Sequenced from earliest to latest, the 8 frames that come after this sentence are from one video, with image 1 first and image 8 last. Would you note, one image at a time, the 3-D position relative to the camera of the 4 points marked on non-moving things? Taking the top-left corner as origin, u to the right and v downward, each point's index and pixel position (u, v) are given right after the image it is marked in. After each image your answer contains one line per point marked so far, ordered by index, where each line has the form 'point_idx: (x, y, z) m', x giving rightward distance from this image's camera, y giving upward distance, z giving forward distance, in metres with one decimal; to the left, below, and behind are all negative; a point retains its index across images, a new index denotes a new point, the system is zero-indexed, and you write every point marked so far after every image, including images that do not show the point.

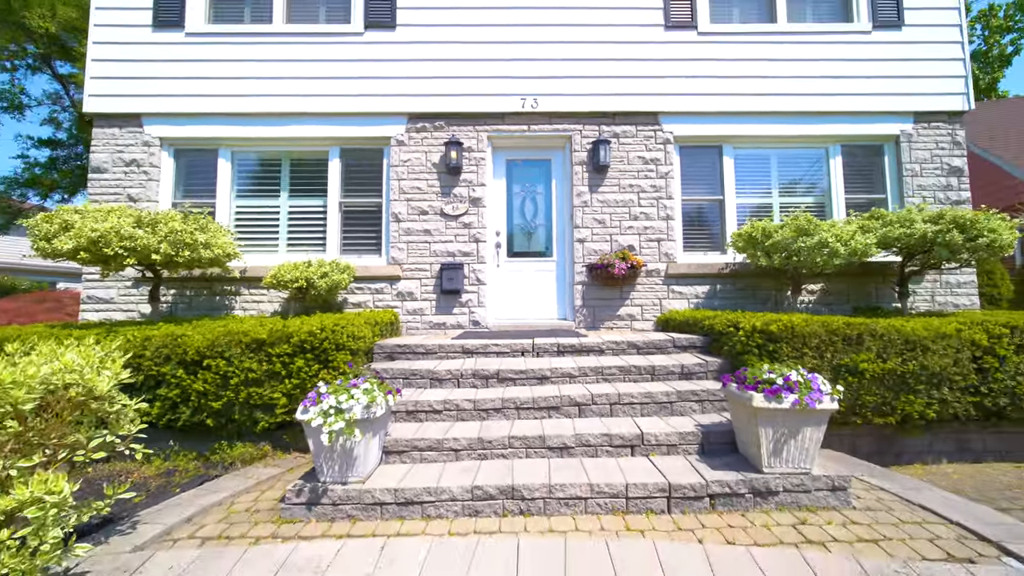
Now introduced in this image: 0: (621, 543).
0: (+0.6, -1.3, +2.2) m
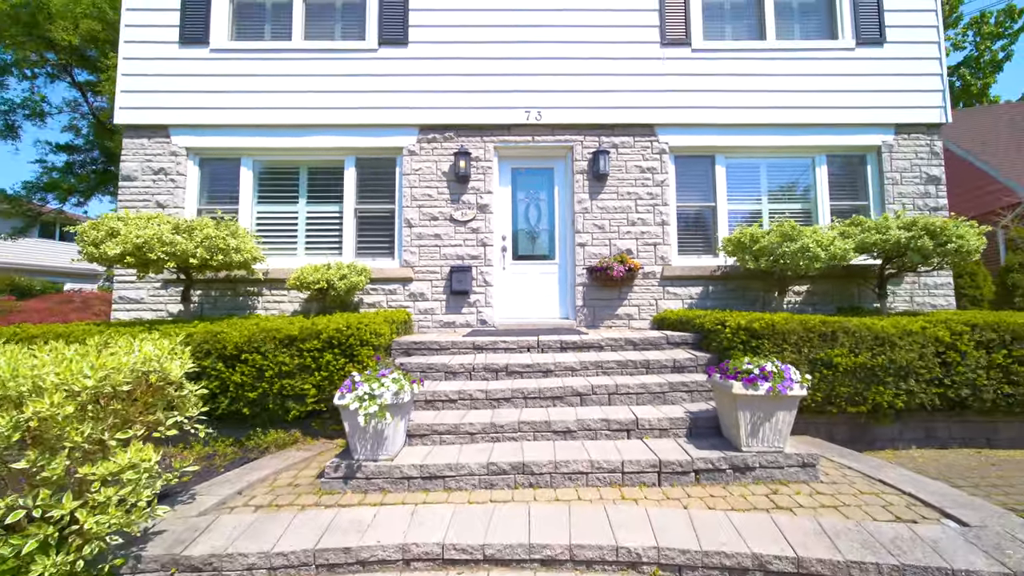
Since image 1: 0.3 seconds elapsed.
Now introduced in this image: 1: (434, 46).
0: (+0.6, -1.3, +2.5) m
1: (-1.1, +3.3, +6.0) m
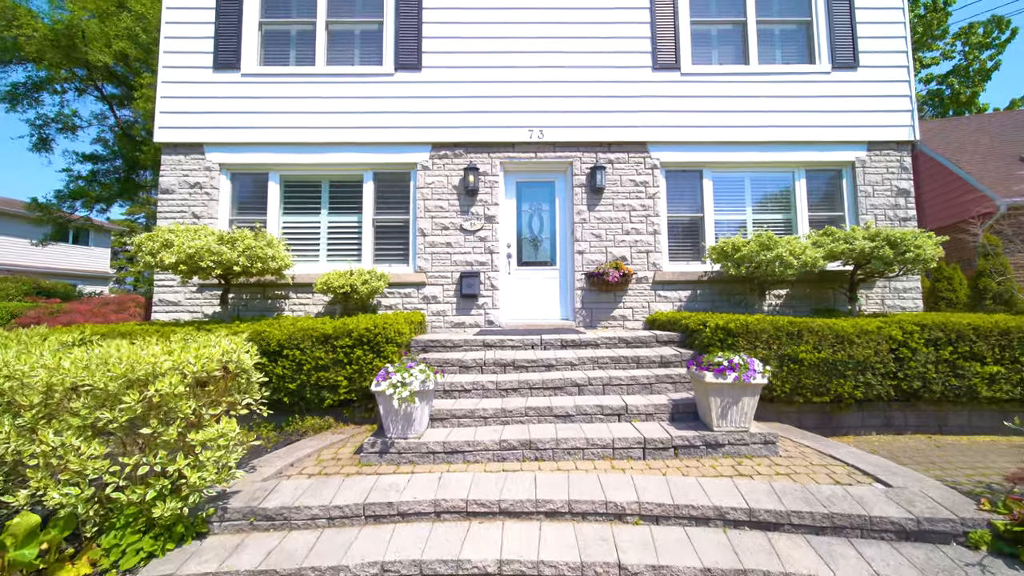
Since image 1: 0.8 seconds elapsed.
0: (+0.7, -1.3, +3.1) m
1: (-1.0, +3.3, +6.5) m
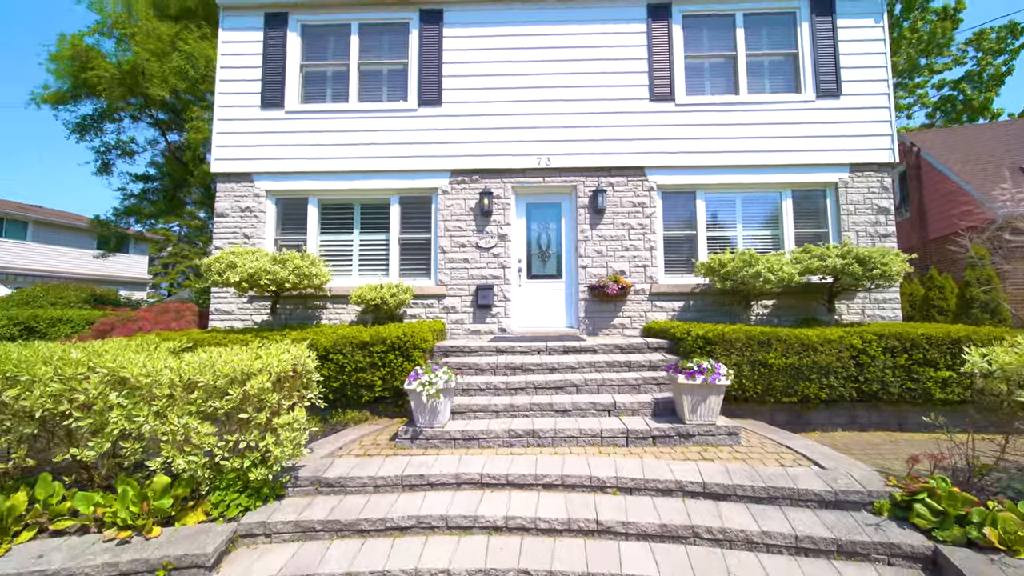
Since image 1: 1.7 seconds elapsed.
0: (+0.7, -1.5, +3.8) m
1: (-0.8, +3.1, +7.3) m
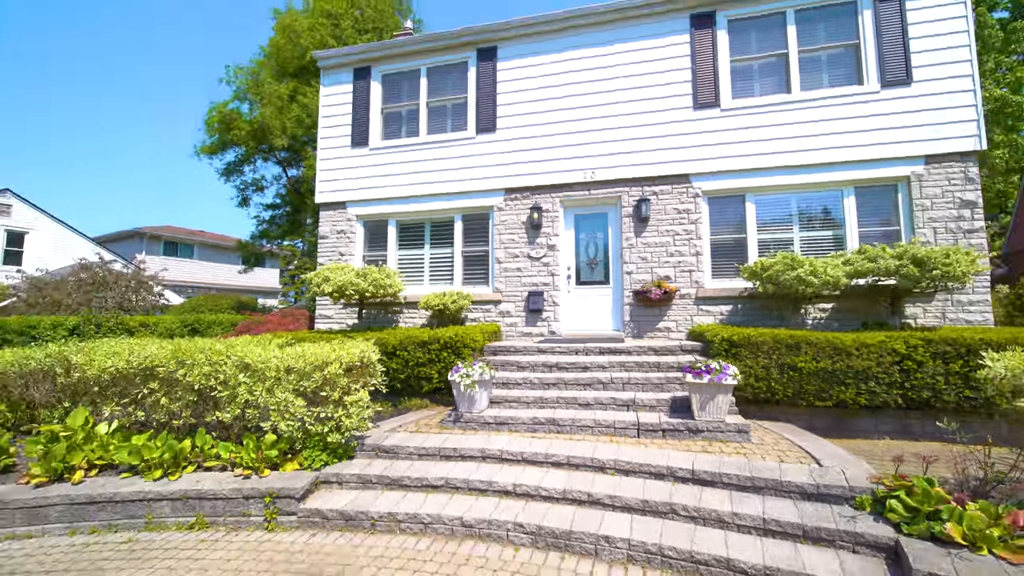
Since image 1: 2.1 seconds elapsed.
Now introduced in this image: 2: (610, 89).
0: (+0.9, -1.5, +4.3) m
1: (+0.1, +3.0, +8.1) m
2: (+1.8, +3.6, +7.8) m
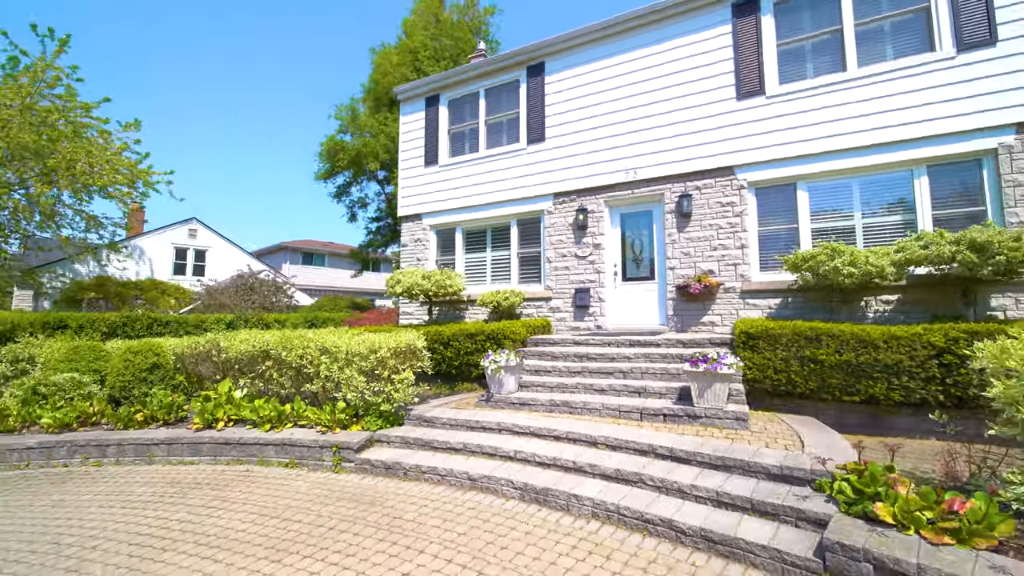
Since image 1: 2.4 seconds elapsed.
0: (+1.0, -1.5, +4.8) m
1: (+1.0, +3.0, +8.7) m
2: (+2.6, +3.7, +8.0) m
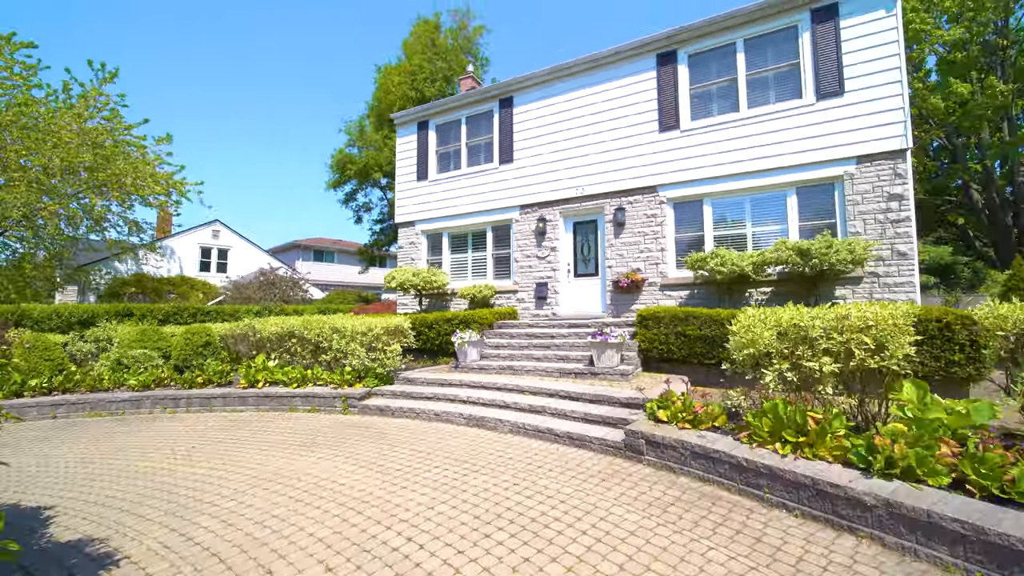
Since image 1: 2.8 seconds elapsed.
0: (+0.3, -1.4, +6.7) m
1: (+0.4, +3.1, +10.6) m
2: (+1.9, +3.8, +9.8) m
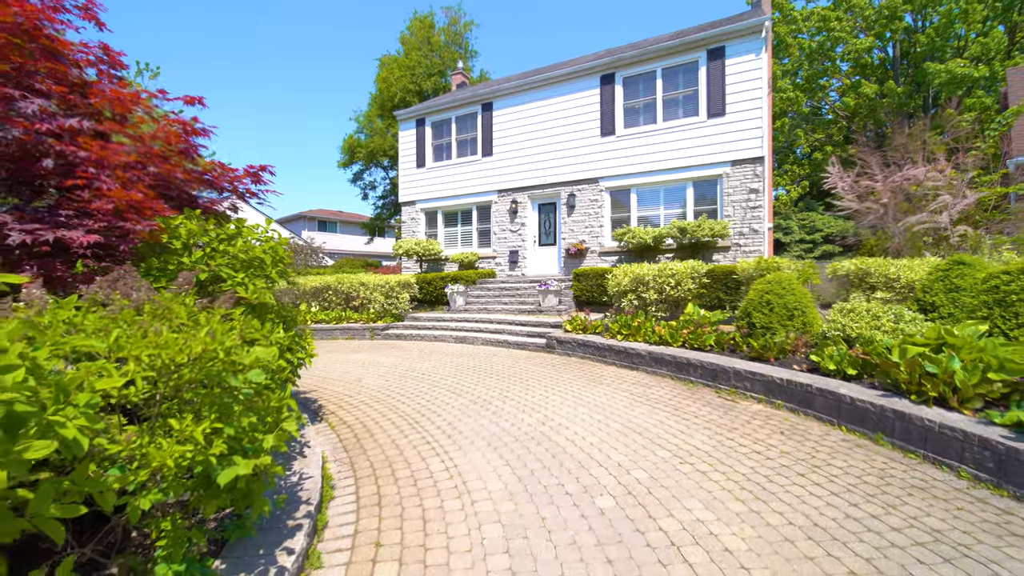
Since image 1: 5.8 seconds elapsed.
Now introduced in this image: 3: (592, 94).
0: (-0.3, -0.6, +10.0) m
1: (-0.2, +4.2, +13.5) m
2: (+1.3, +4.8, +12.7) m
3: (+2.2, +5.4, +12.1) m
